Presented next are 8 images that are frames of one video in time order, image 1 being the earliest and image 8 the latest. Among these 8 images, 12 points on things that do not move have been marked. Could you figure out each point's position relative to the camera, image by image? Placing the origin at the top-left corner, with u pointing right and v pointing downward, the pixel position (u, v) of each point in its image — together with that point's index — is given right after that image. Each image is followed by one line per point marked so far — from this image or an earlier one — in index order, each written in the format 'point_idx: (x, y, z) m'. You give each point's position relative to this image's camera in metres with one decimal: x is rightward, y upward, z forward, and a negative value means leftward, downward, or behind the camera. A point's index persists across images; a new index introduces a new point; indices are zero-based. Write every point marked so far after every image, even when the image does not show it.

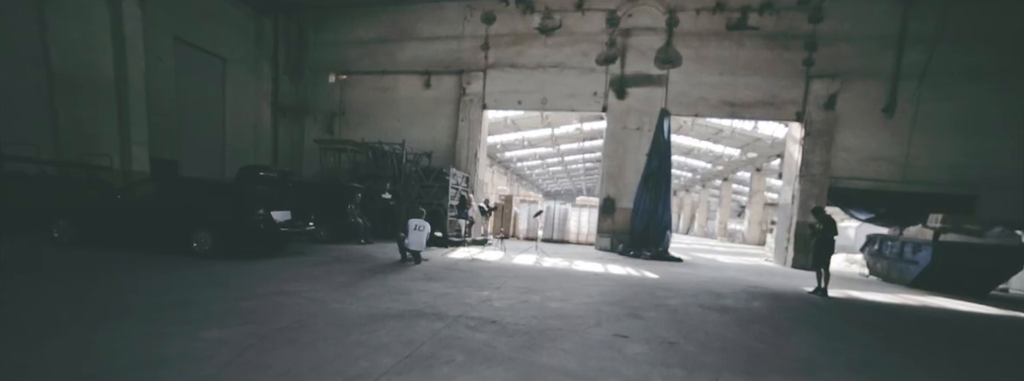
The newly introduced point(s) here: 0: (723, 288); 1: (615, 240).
0: (+3.3, -1.5, +6.0) m
1: (+2.8, -1.3, +10.2) m
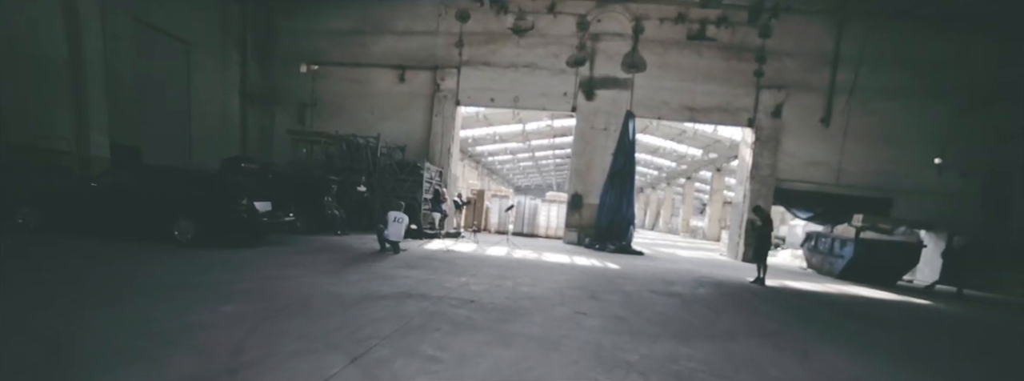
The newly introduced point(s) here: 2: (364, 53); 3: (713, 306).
0: (+2.9, -1.5, +6.7) m
1: (+2.0, -1.2, +10.9) m
2: (-4.5, +4.1, +11.5) m
3: (+2.4, -1.4, +4.6) m
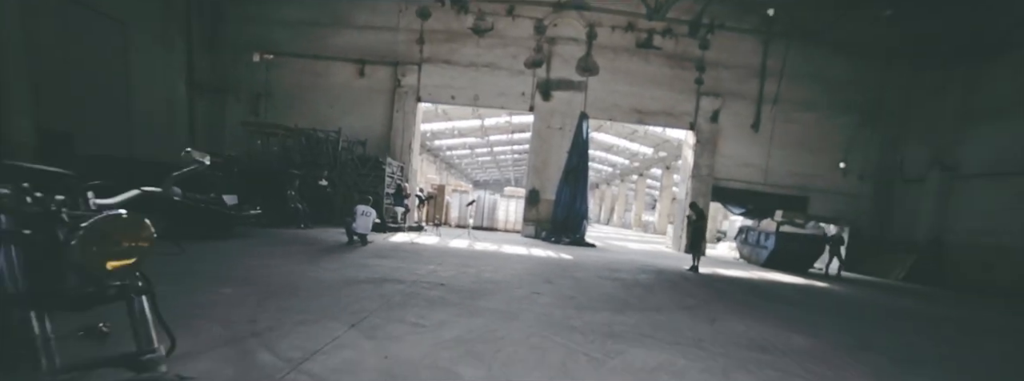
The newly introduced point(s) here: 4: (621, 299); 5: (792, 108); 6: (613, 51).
0: (+2.1, -1.4, +7.4) m
1: (+0.8, -1.1, +11.5) m
2: (-5.7, +4.3, +11.4) m
3: (+1.9, -1.3, +5.3) m
4: (+1.2, -1.2, +4.1) m
5: (+8.7, +2.6, +11.8) m
6: (+3.1, +4.3, +11.7) m
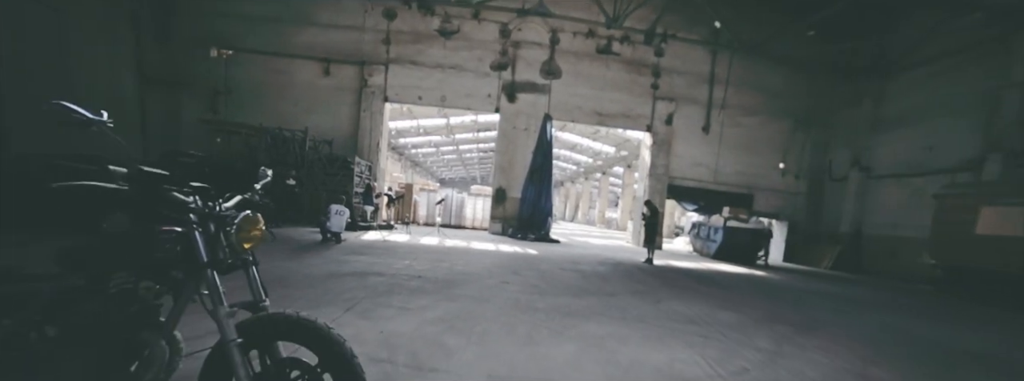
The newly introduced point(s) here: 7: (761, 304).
0: (+1.5, -1.4, +8.0) m
1: (-0.2, -1.1, +12.0) m
2: (-6.7, +4.3, +11.2) m
3: (+1.4, -1.3, +5.9) m
4: (+0.8, -1.1, +4.6) m
5: (+7.7, +2.6, +12.9) m
6: (+2.0, +4.4, +12.3) m
7: (+3.4, -1.5, +5.1) m
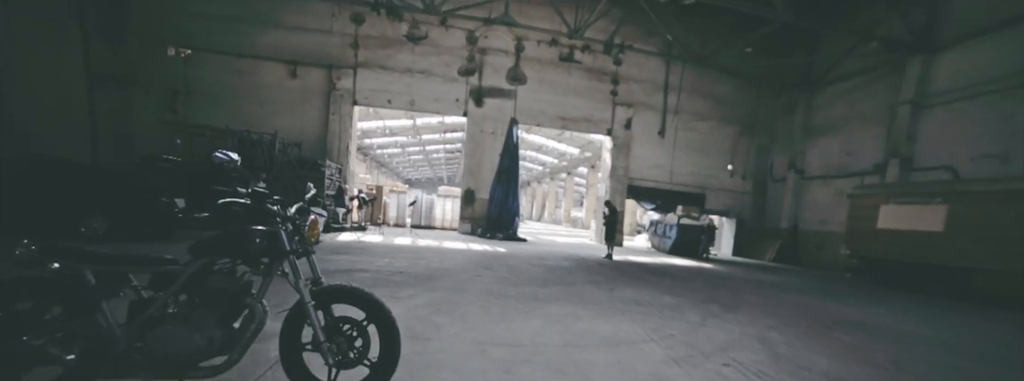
0: (+0.8, -1.5, +8.6) m
1: (-1.2, -1.1, +12.4) m
2: (-7.6, +4.3, +11.1) m
3: (+1.0, -1.4, +6.5) m
4: (+0.4, -1.2, +5.1) m
5: (+6.5, +2.6, +14.1) m
6: (+0.9, +4.3, +13.0) m
7: (+2.9, -1.5, +5.9) m
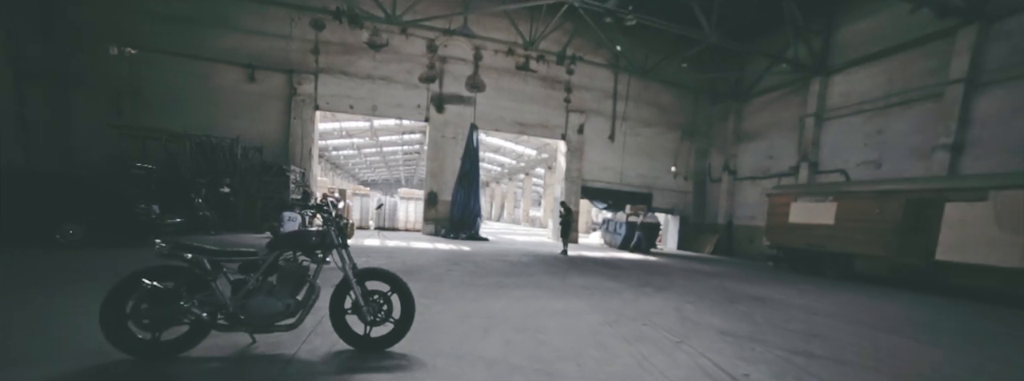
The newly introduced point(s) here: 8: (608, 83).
0: (-0.1, -1.5, +9.4) m
1: (-2.5, -1.2, +12.9) m
2: (-8.8, +4.1, +10.9) m
3: (+0.3, -1.4, +7.3) m
4: (-0.1, -1.2, +5.9) m
5: (+4.9, +2.6, +15.4) m
6: (-0.5, +4.3, +13.7) m
7: (+2.3, -1.6, +6.9) m
8: (+3.7, +4.2, +15.0) m
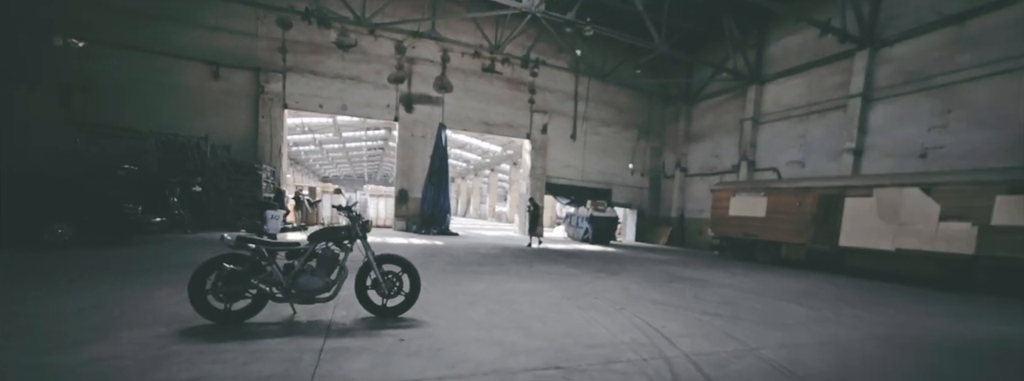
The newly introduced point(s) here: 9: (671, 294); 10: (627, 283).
0: (-0.9, -1.5, +10.0) m
1: (-3.6, -1.1, +13.3) m
2: (-9.7, +4.1, +10.7) m
3: (-0.3, -1.4, +8.0) m
4: (-0.5, -1.2, +6.5) m
5: (+3.5, +2.8, +16.4) m
6: (-1.7, +4.4, +14.2) m
7: (+1.7, -1.5, +7.8) m
8: (+2.3, +4.3, +15.9) m
9: (+2.0, -1.3, +4.8) m
10: (+1.6, -1.3, +5.3) m
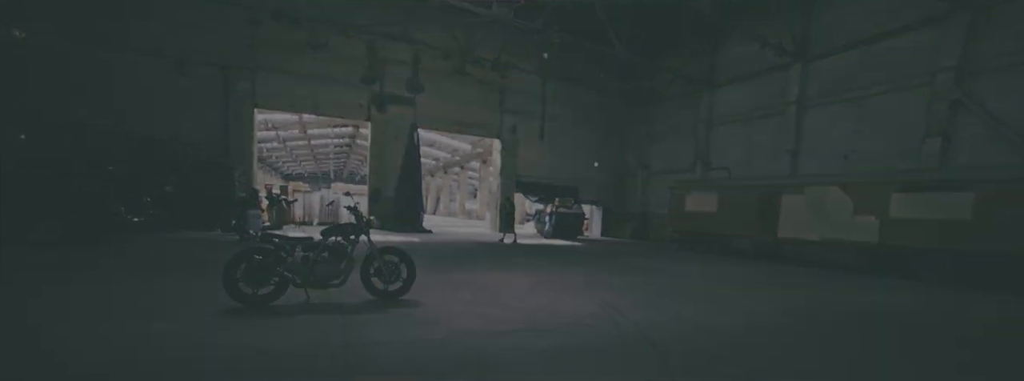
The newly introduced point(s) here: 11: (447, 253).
0: (-1.7, -1.4, +10.5) m
1: (-4.6, -1.1, +13.6) m
2: (-10.5, +4.1, +10.4) m
3: (-0.9, -1.3, +8.5) m
4: (-1.0, -1.2, +7.0) m
5: (+2.3, +2.9, +17.2) m
6: (-2.8, +4.4, +14.6) m
7: (+1.2, -1.5, +8.5) m
8: (+1.1, +4.4, +16.6) m
9: (+1.7, -1.3, +5.4) m
10: (+1.2, -1.3, +6.0) m
11: (-1.3, -1.2, +7.4) m
